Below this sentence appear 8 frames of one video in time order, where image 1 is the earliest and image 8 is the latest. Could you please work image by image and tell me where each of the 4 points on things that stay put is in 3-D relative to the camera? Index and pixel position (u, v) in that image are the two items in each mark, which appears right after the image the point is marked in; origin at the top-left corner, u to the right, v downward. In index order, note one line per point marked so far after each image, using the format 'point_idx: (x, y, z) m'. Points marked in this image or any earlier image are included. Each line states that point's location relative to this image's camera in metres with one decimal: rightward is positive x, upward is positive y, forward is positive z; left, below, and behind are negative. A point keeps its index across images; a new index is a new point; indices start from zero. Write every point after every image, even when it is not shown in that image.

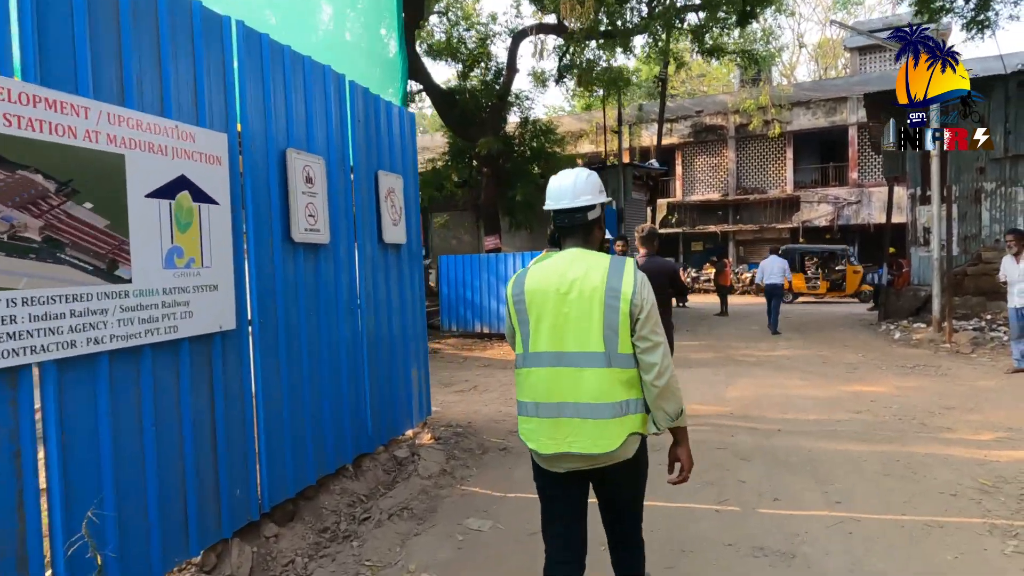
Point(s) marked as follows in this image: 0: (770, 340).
0: (+4.3, -0.9, +11.1) m
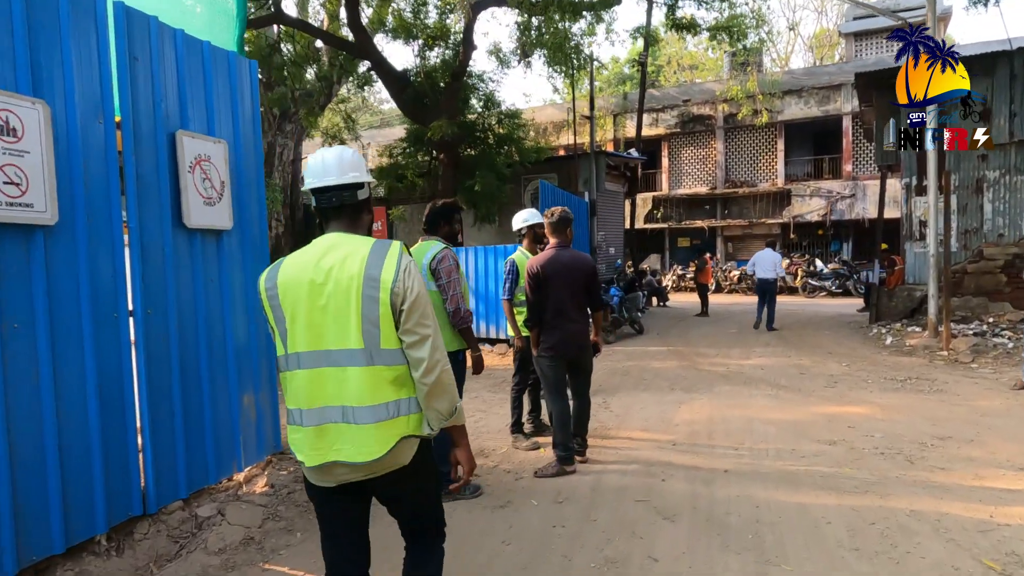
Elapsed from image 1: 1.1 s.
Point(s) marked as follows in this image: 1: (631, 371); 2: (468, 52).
0: (+3.5, -0.9, +9.9) m
1: (+1.5, -1.0, +8.1) m
2: (-0.9, +4.5, +12.7) m
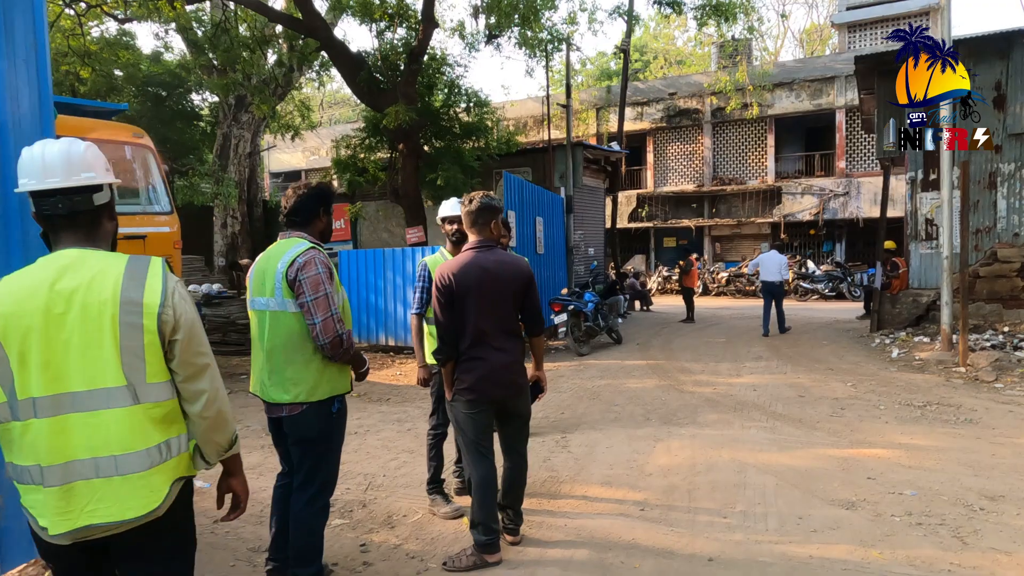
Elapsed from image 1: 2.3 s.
0: (+2.9, -1.0, +8.7) m
1: (+0.9, -1.1, +6.9) m
2: (-1.5, +4.4, +11.5) m
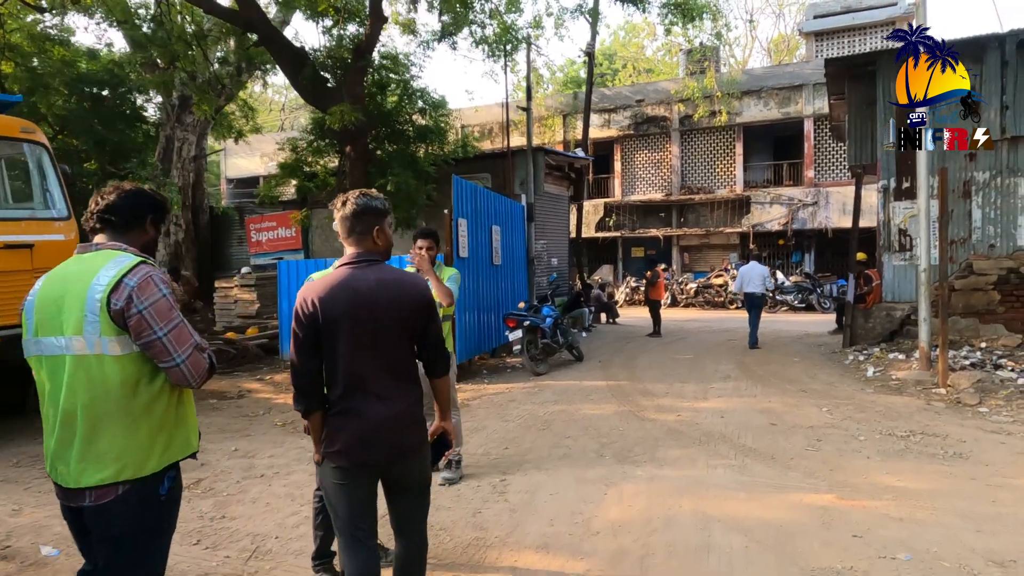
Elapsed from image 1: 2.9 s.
0: (+2.3, -1.1, +8.1) m
1: (+0.4, -1.3, +6.2) m
2: (-2.2, +4.2, +10.7) m
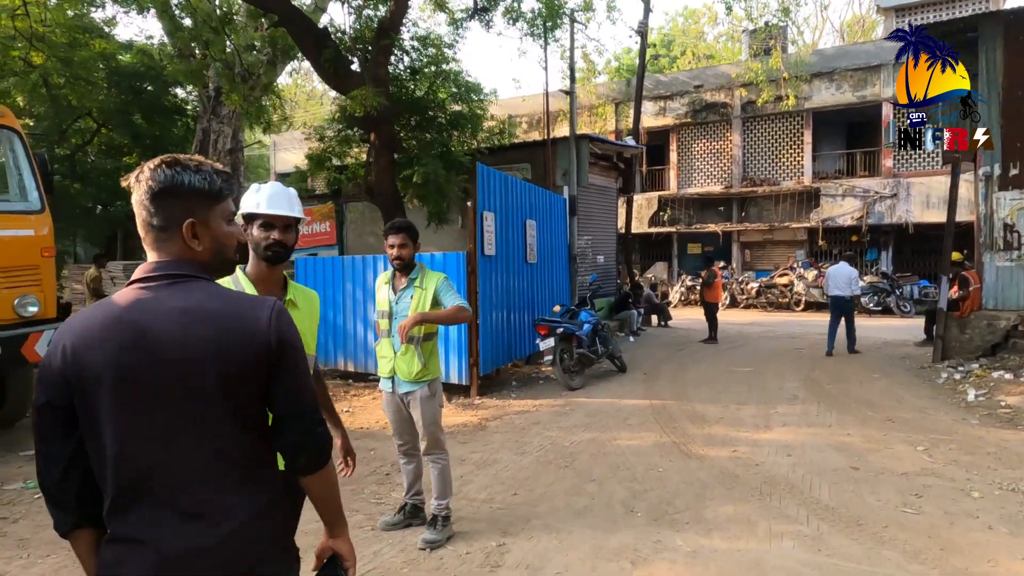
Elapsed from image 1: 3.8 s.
0: (+2.6, -1.2, +6.9) m
1: (+0.5, -1.3, +5.1) m
2: (-1.6, +4.2, +9.8) m
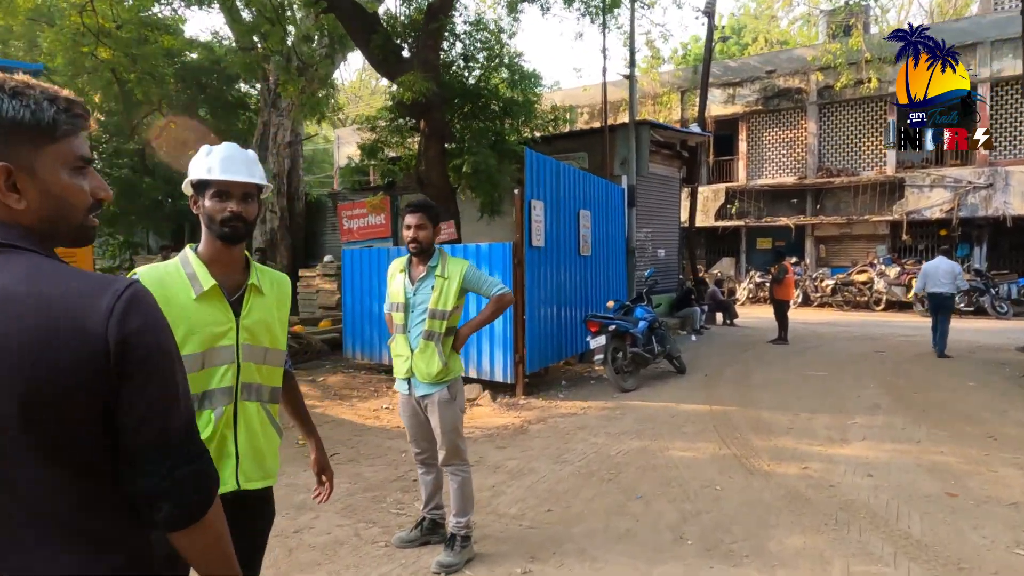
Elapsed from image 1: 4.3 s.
0: (+3.0, -1.2, +6.1) m
1: (+0.8, -1.3, +4.6) m
2: (-0.8, +4.3, +9.4) m
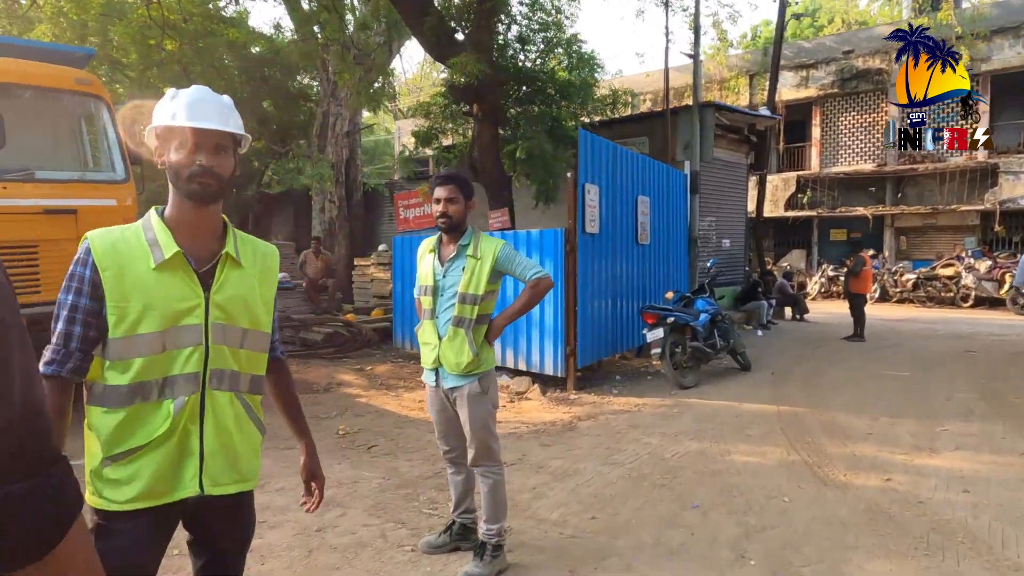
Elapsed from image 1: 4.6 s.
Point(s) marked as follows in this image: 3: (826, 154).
0: (+3.4, -1.1, +5.5) m
1: (+1.1, -1.2, +4.2) m
2: (-0.1, +4.5, +9.1) m
3: (+9.0, +3.9, +19.1) m
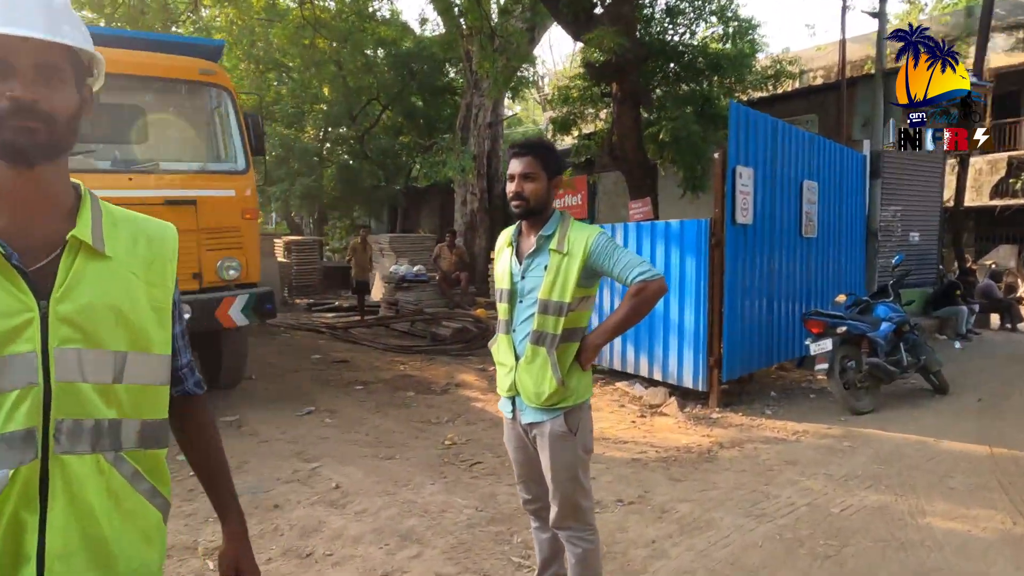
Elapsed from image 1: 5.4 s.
0: (+4.2, -1.1, +3.9) m
1: (+1.6, -1.2, +3.1) m
2: (+1.7, +4.5, +8.1) m
3: (+12.8, +3.8, +15.9) m
